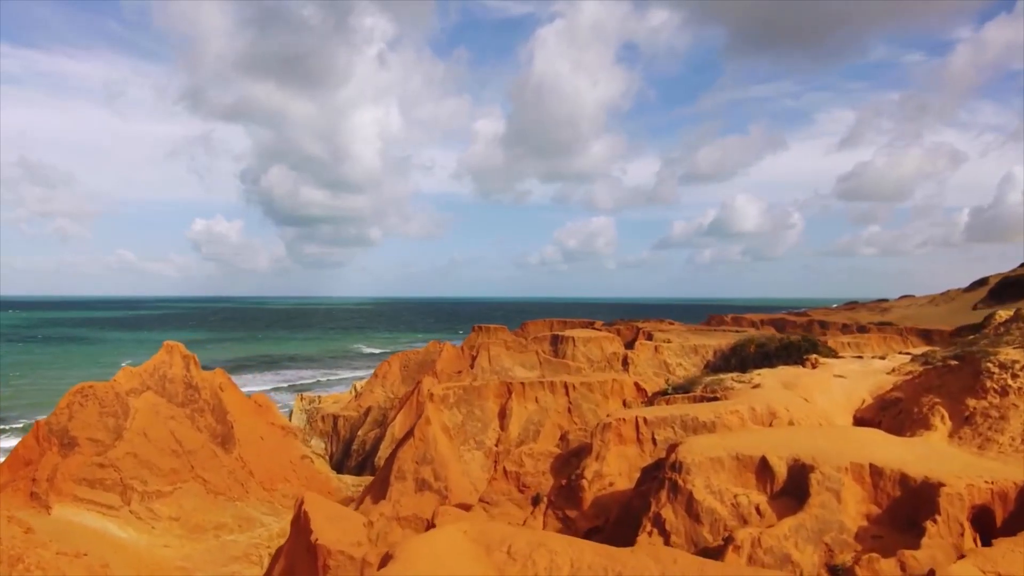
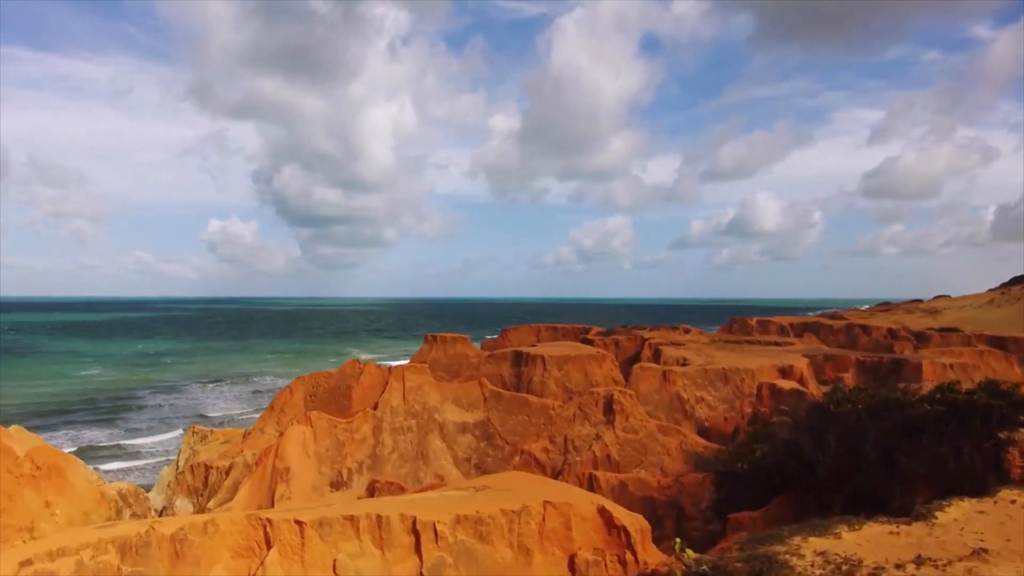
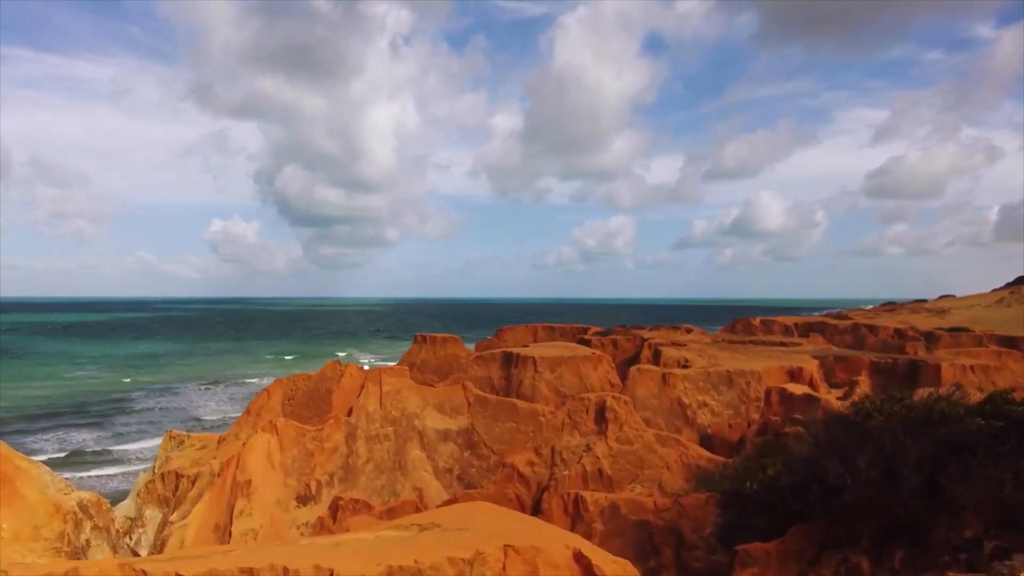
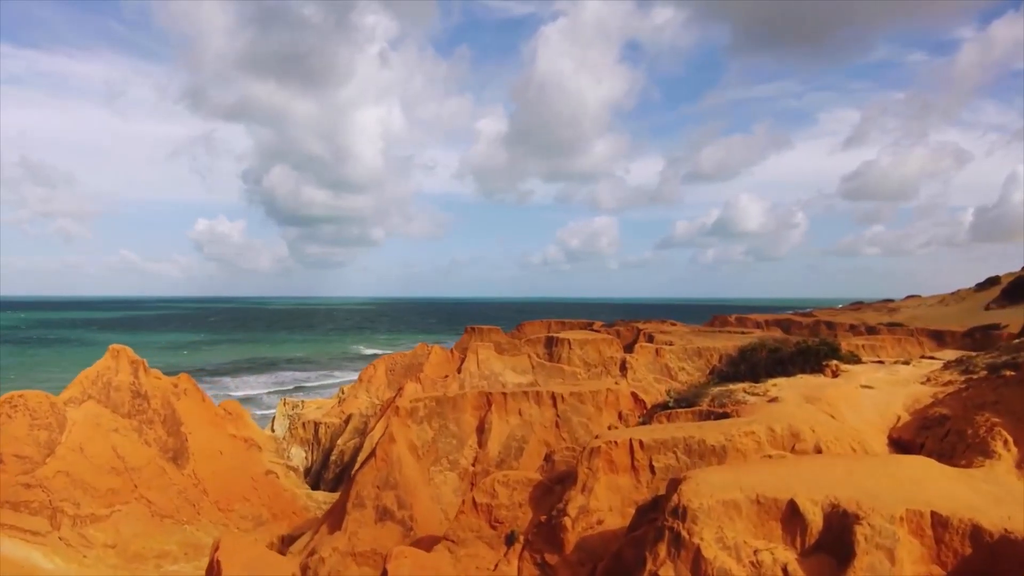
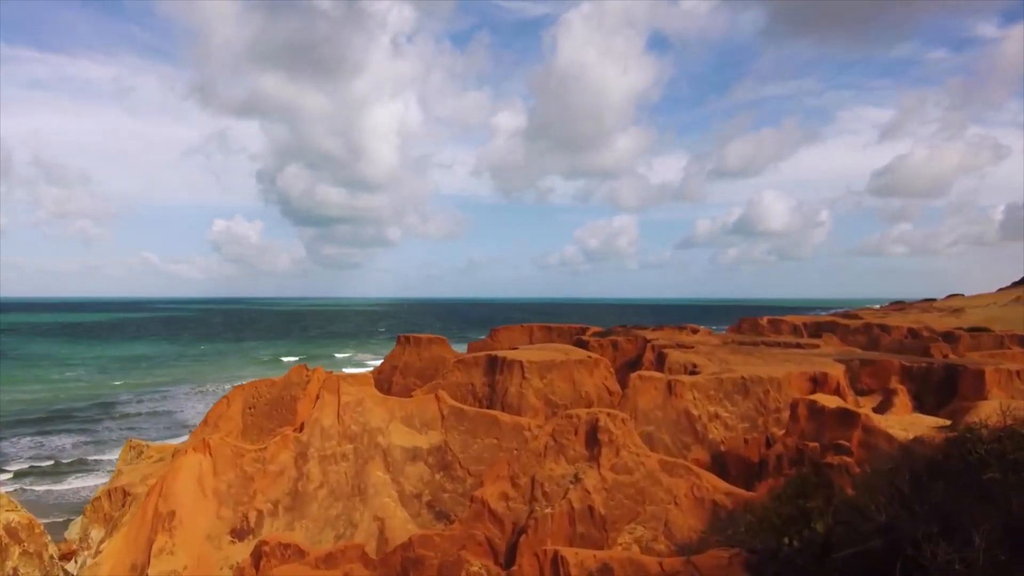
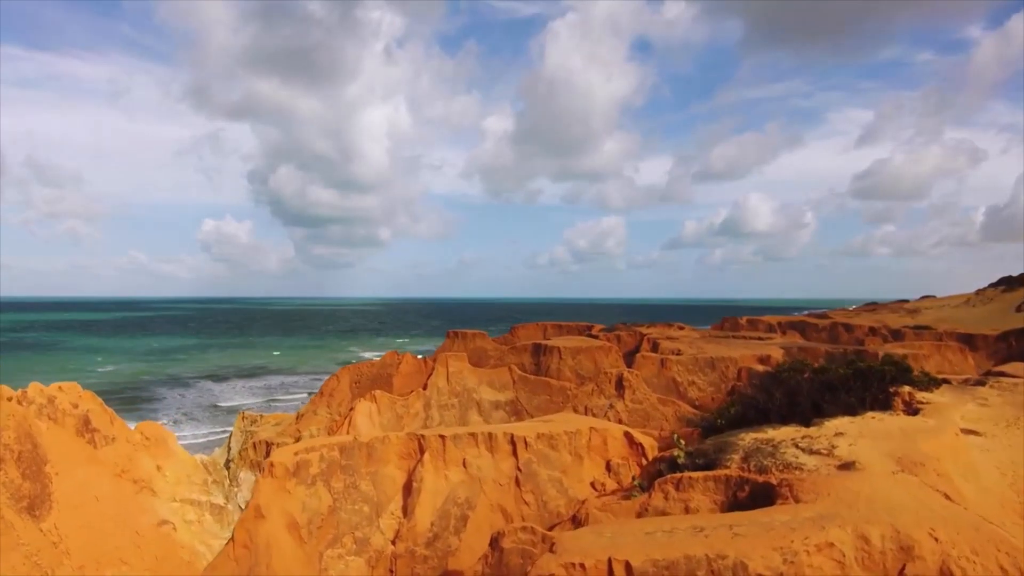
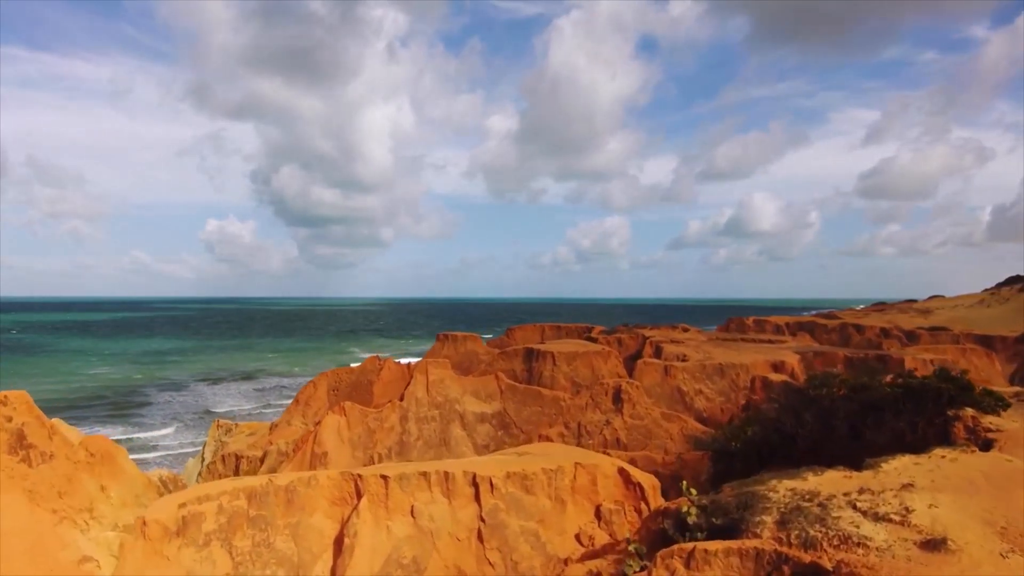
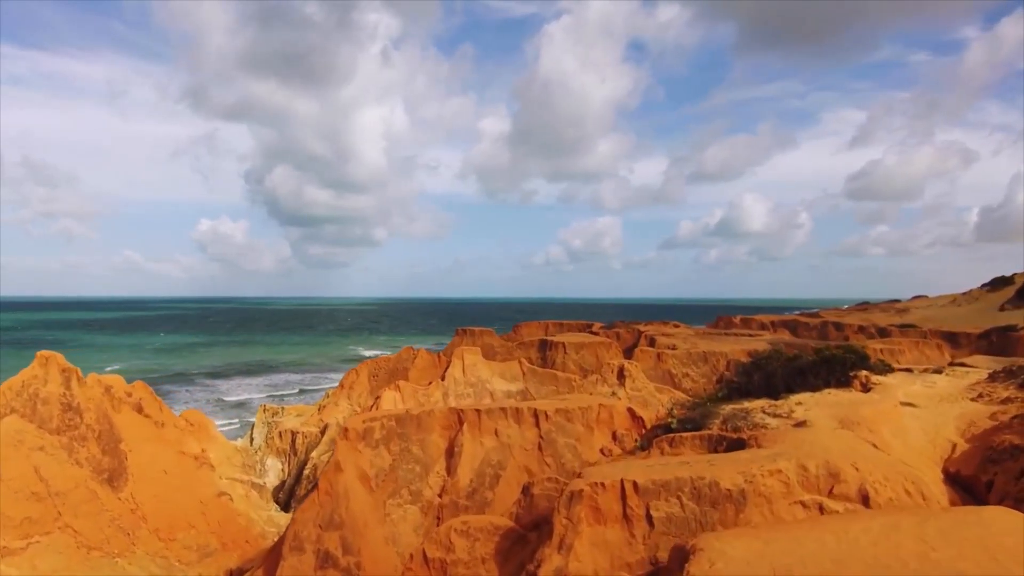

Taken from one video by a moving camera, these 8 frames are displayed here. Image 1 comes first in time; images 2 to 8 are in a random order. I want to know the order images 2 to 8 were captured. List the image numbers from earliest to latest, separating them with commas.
4, 8, 6, 7, 2, 3, 5
